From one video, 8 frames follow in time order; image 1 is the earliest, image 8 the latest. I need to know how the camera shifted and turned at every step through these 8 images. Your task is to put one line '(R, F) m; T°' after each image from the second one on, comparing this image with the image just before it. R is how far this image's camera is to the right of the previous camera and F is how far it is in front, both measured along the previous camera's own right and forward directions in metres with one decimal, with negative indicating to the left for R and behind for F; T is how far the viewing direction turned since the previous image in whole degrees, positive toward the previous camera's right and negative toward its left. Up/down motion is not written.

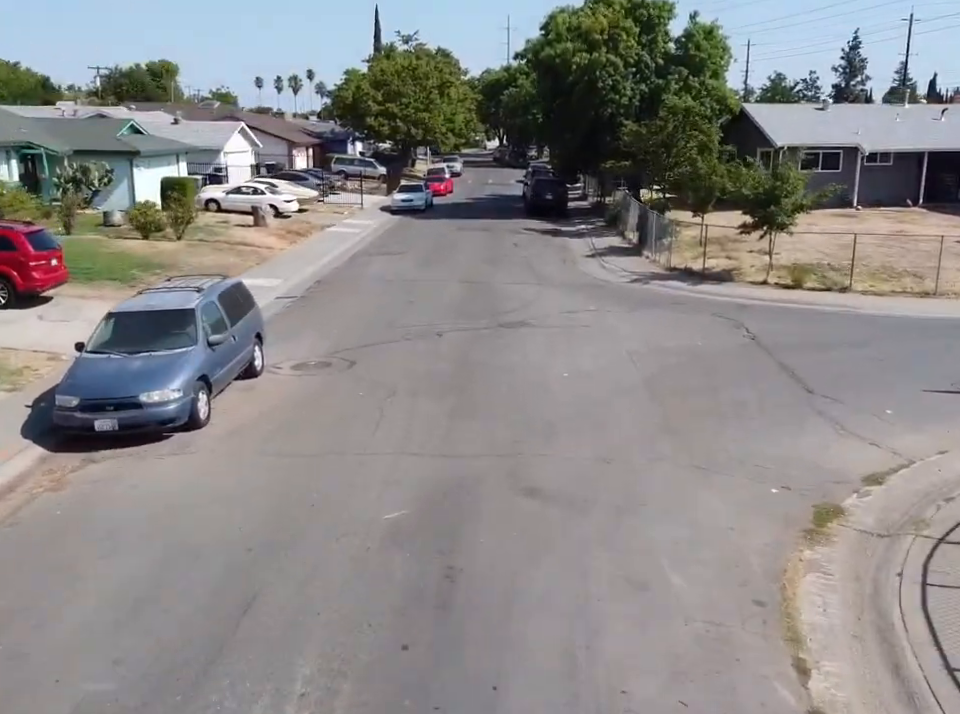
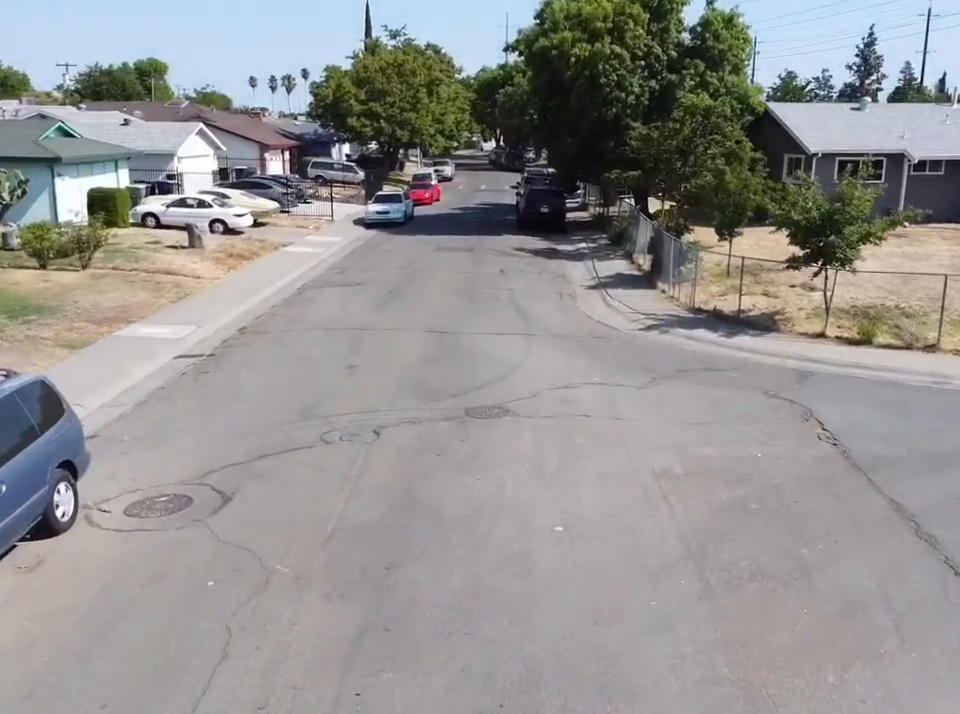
(+0.6, +5.2) m; 0°
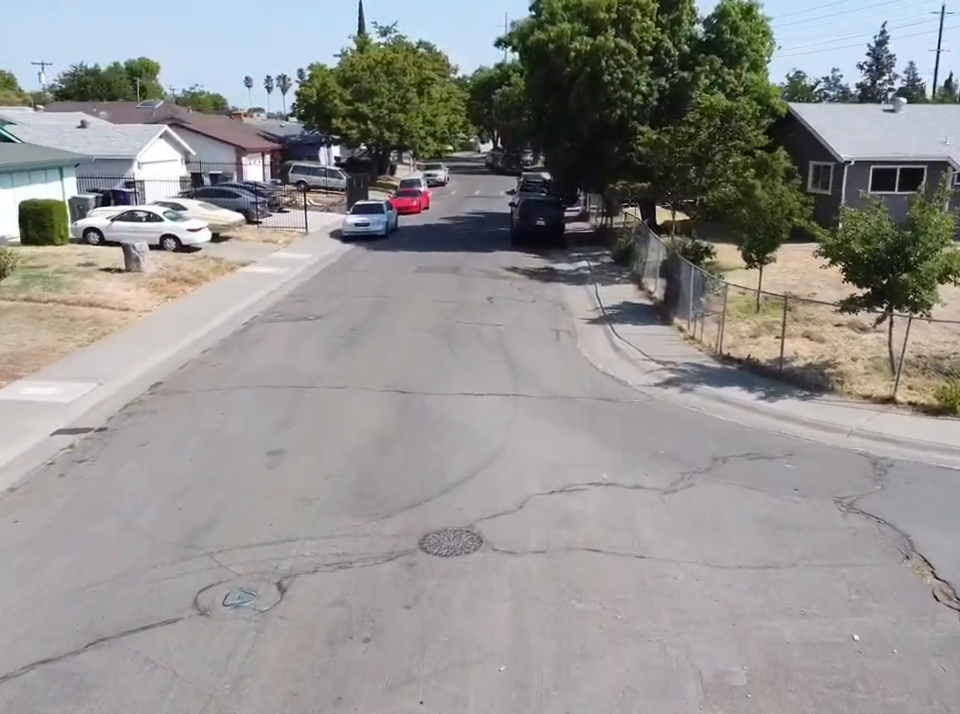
(+0.4, +3.7) m; 0°
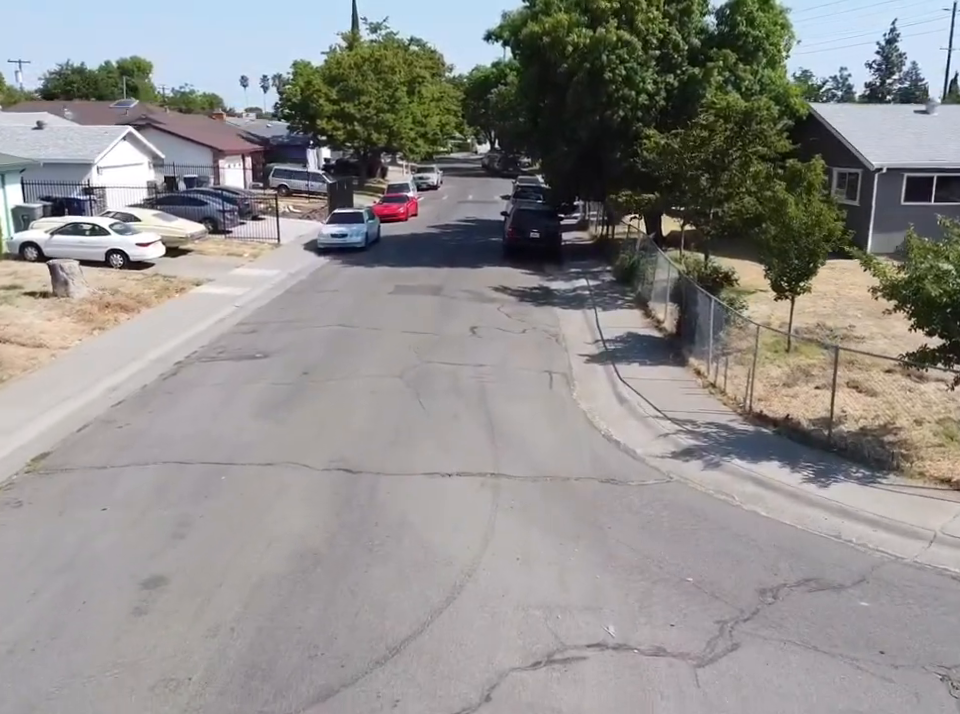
(+0.4, +3.1) m; 0°
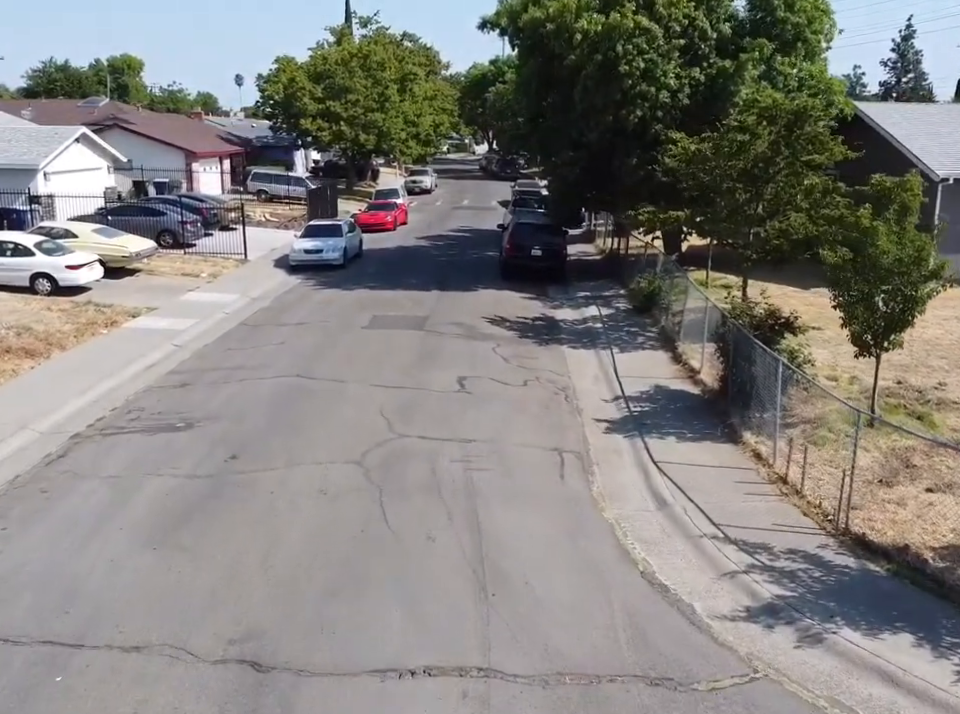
(+0.1, +3.8) m; 0°
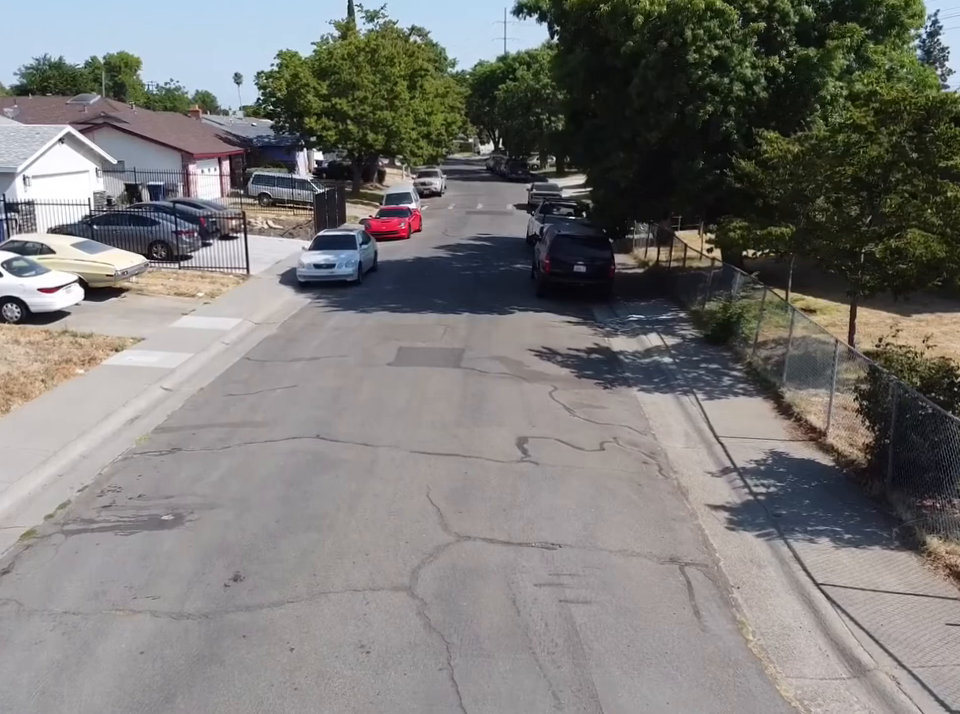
(-0.9, +3.2) m; 0°
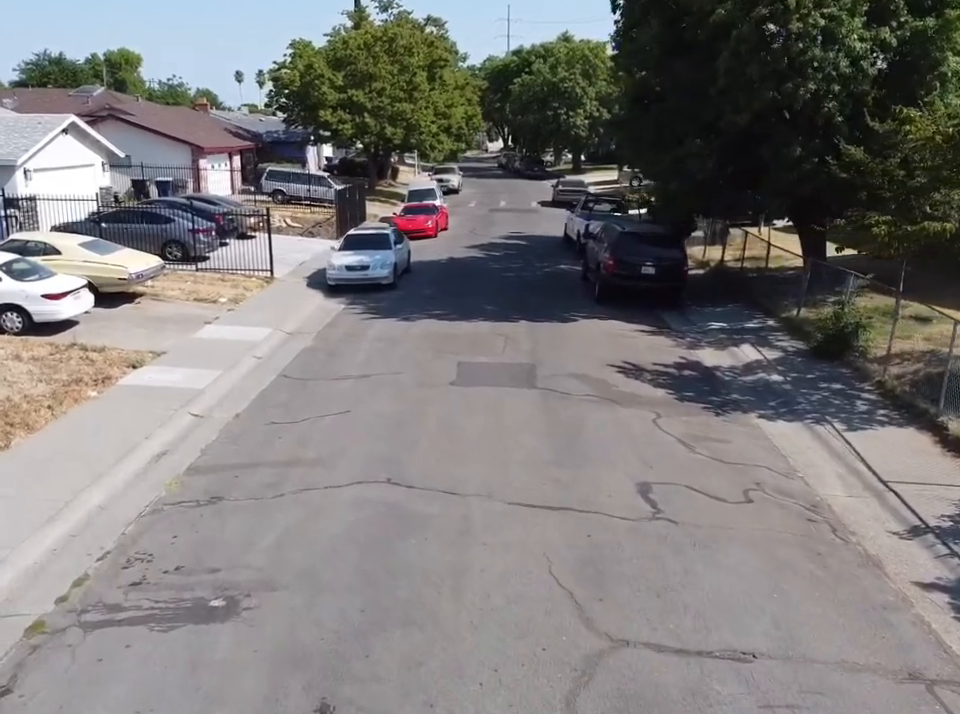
(-1.3, +2.4) m; 0°
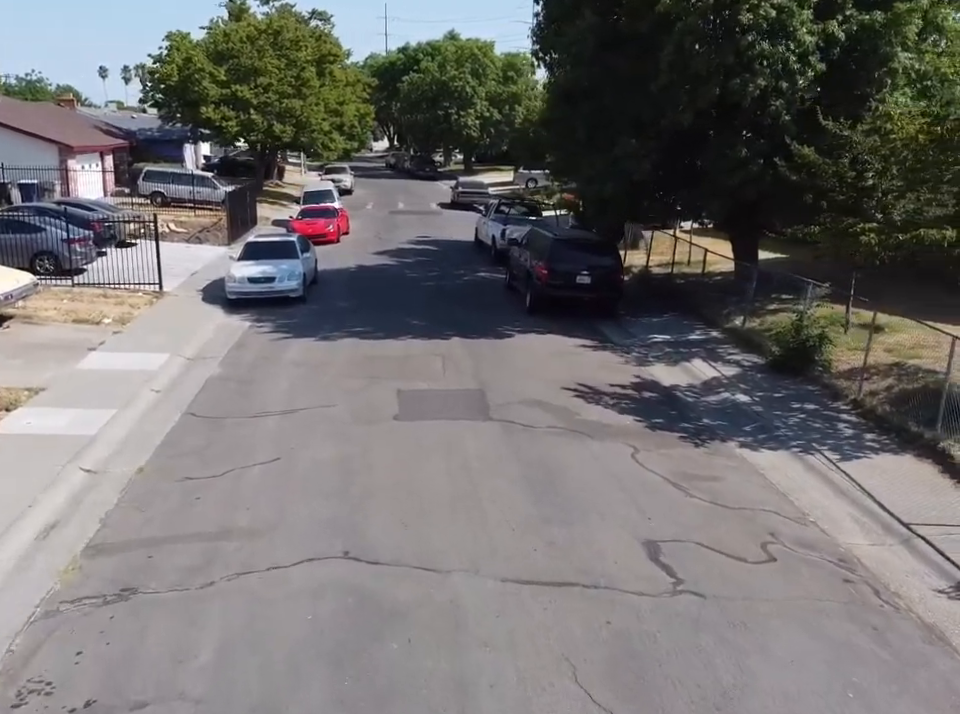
(-0.8, +1.7) m; +7°
